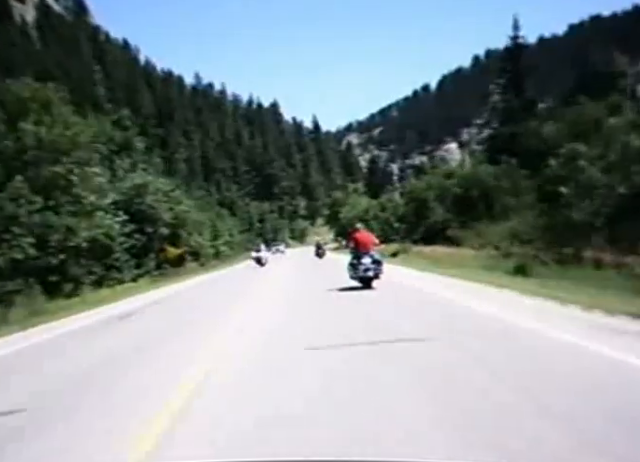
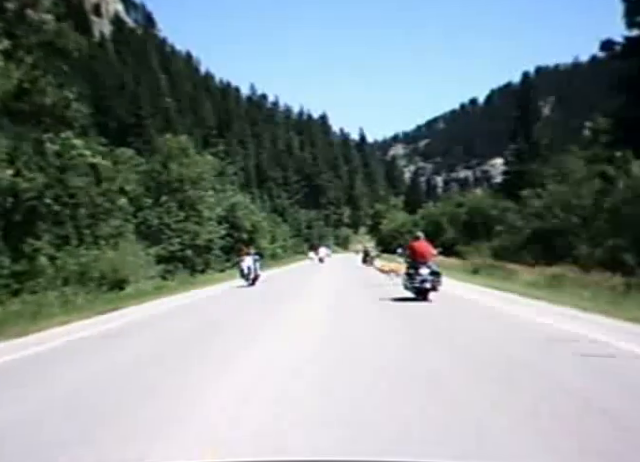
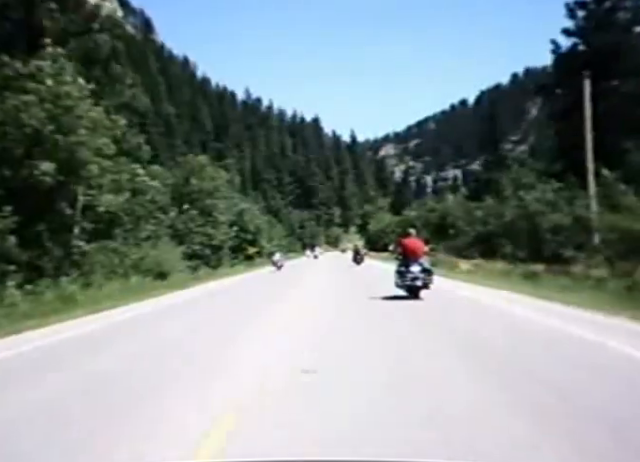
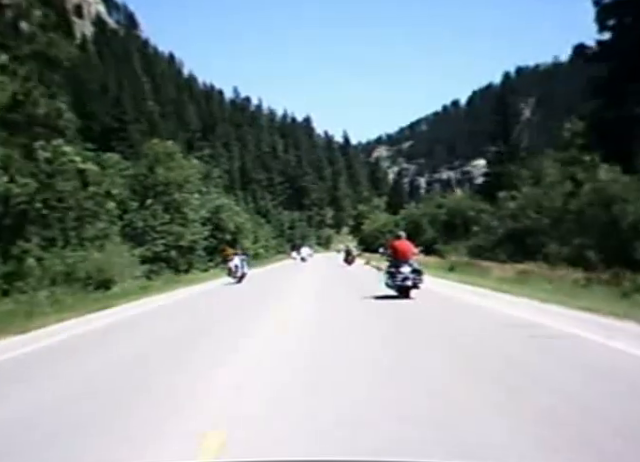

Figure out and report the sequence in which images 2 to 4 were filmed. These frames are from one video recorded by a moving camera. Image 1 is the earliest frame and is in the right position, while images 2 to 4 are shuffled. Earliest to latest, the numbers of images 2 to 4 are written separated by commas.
3, 4, 2
